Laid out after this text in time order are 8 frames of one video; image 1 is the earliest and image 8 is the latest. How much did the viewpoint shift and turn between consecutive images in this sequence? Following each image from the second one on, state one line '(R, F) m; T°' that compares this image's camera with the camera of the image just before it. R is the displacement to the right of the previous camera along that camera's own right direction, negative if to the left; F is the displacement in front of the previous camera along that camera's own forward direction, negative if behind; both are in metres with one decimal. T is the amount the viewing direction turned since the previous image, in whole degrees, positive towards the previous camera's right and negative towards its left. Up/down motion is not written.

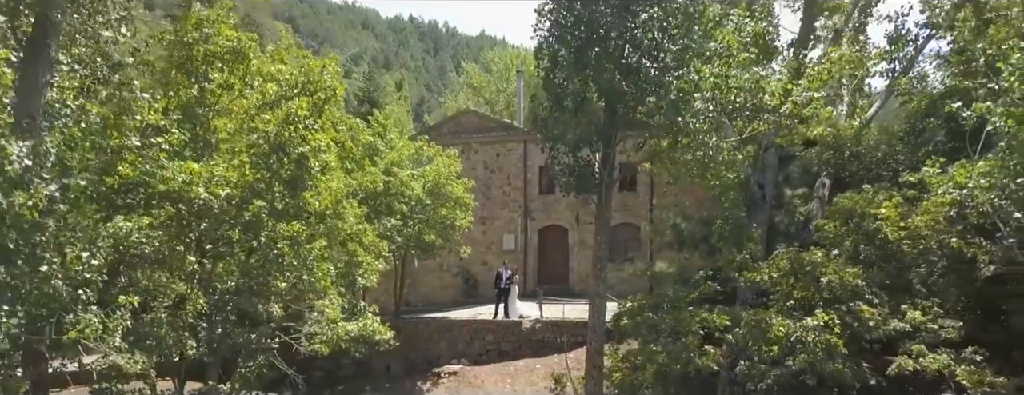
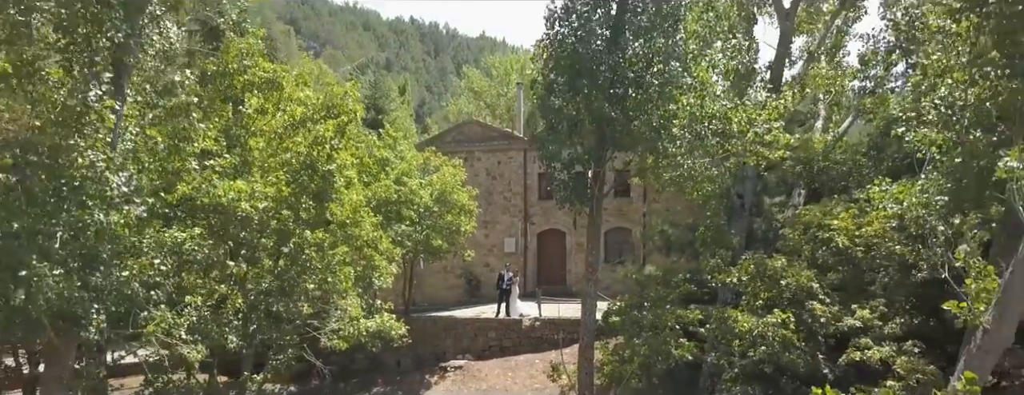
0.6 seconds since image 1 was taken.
(0.0, -1.1) m; 0°
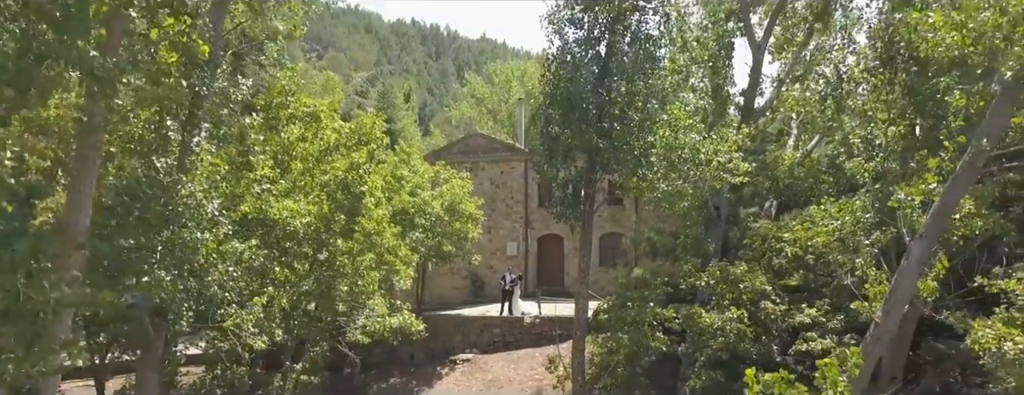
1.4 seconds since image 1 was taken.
(0.0, -1.6) m; 0°
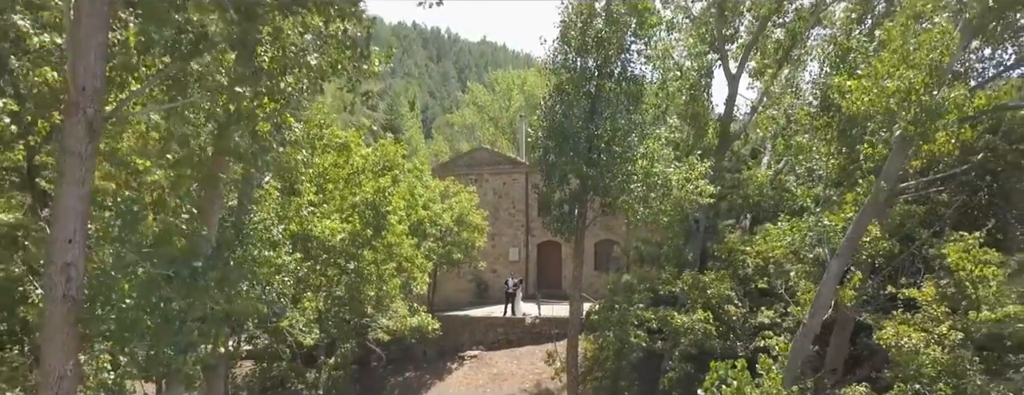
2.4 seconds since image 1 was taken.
(-0.1, -1.7) m; 0°
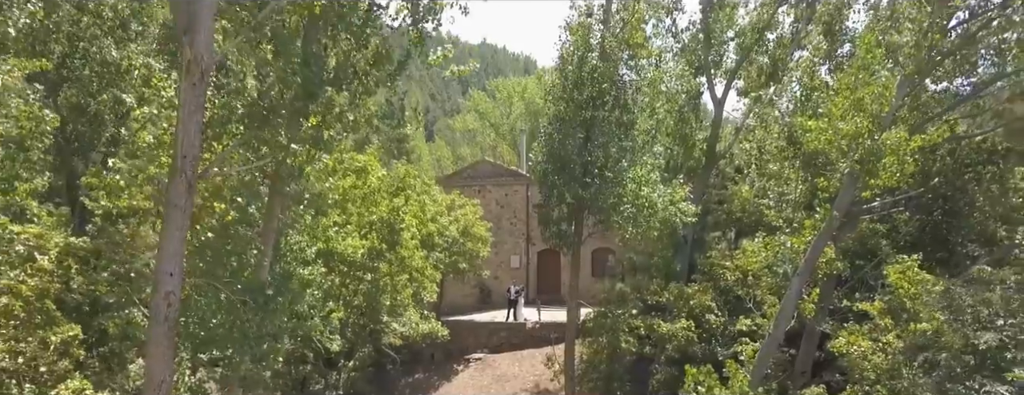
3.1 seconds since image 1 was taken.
(0.0, -1.3) m; 0°
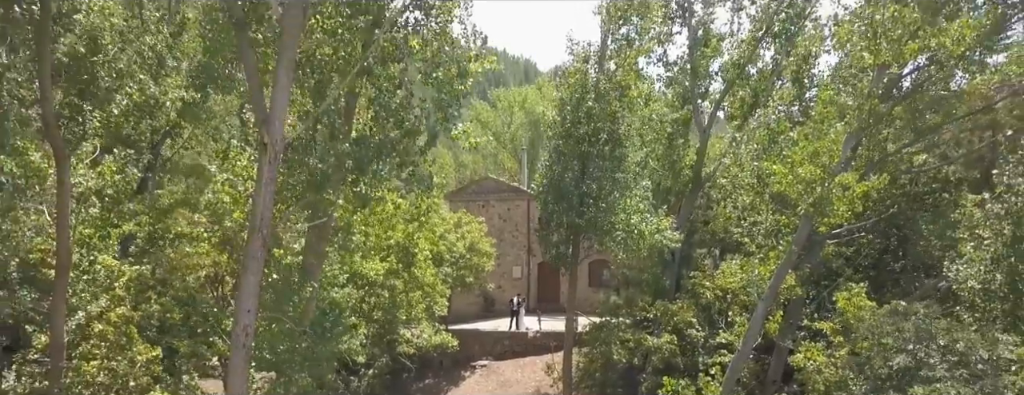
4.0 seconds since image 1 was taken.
(-0.1, -1.5) m; 0°
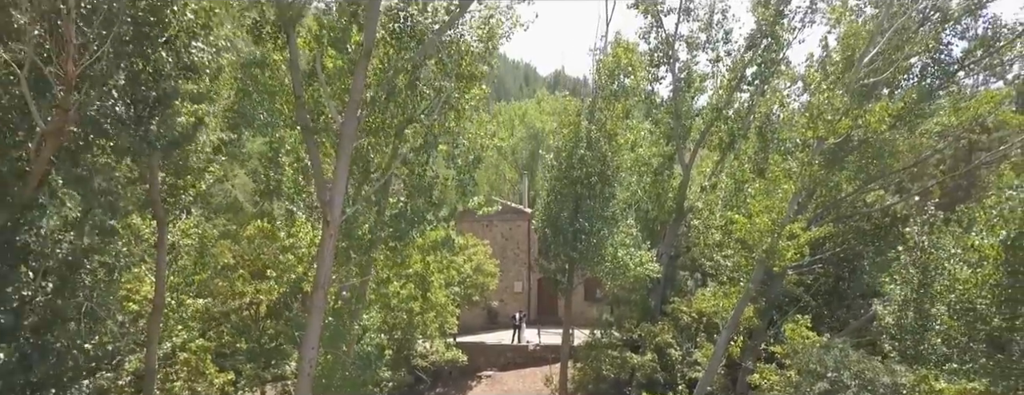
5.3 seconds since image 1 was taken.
(-0.1, -2.1) m; 0°
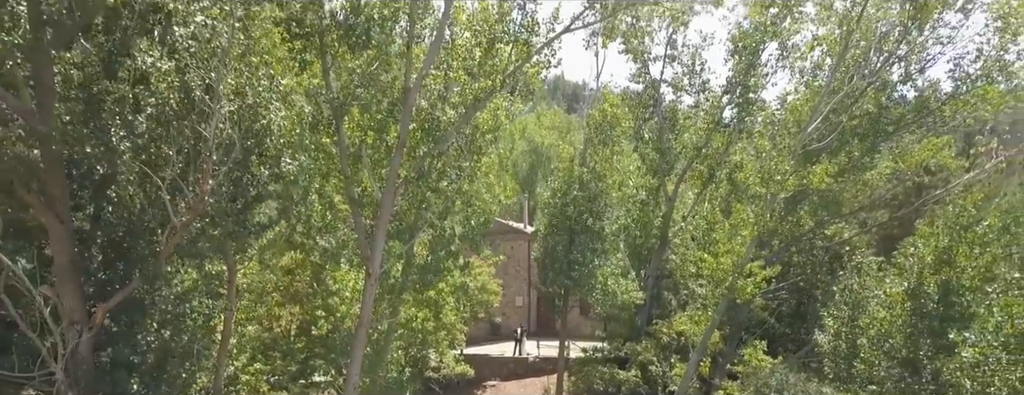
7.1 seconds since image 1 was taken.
(-0.1, -2.4) m; 0°
